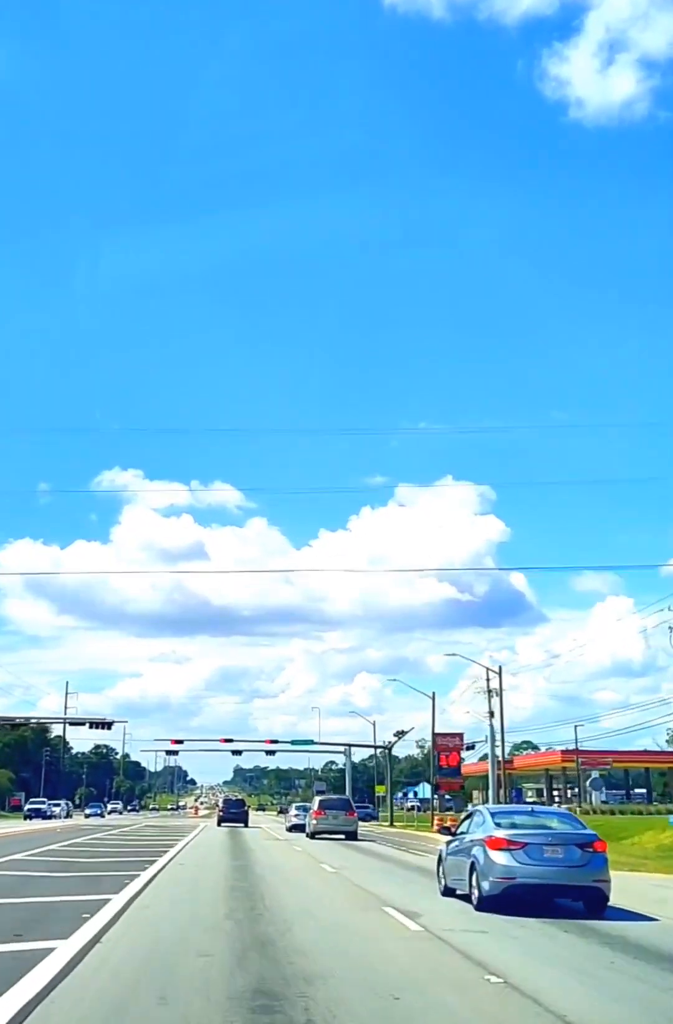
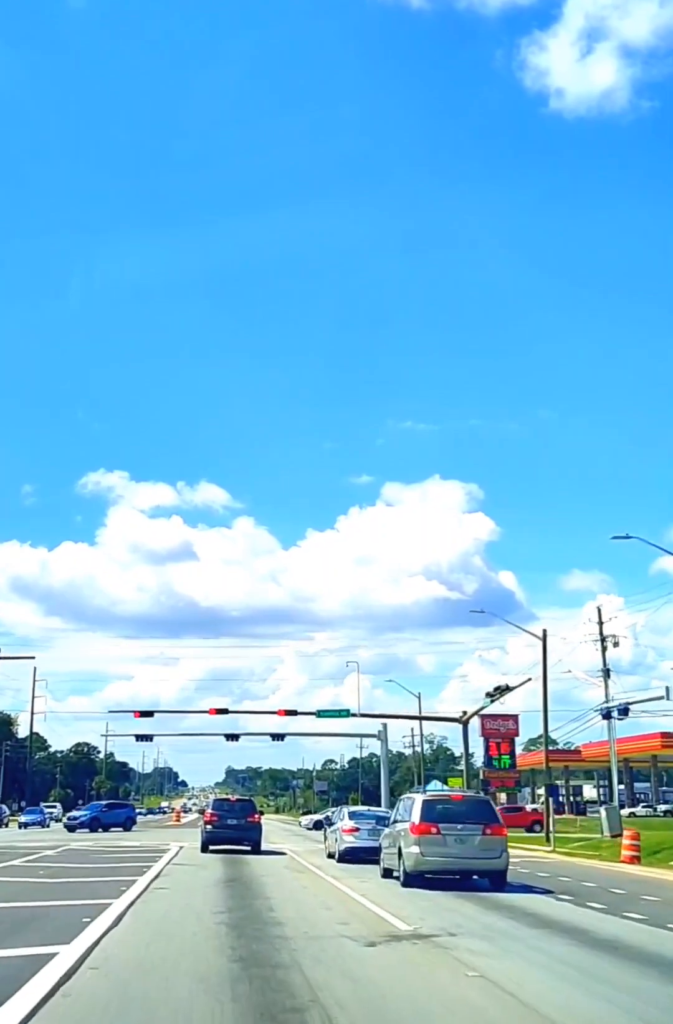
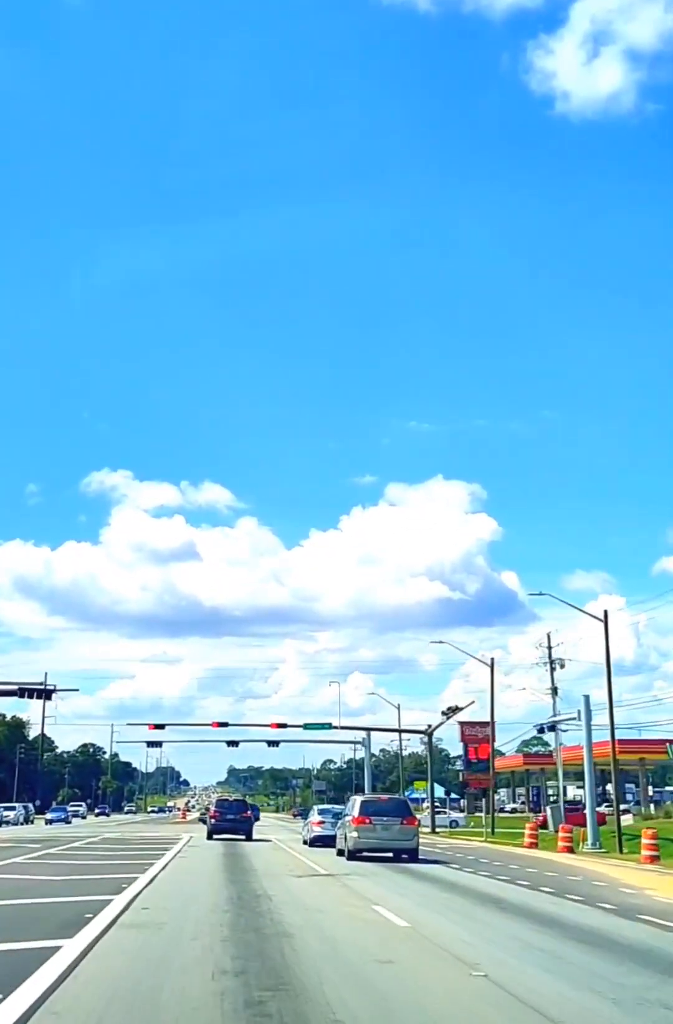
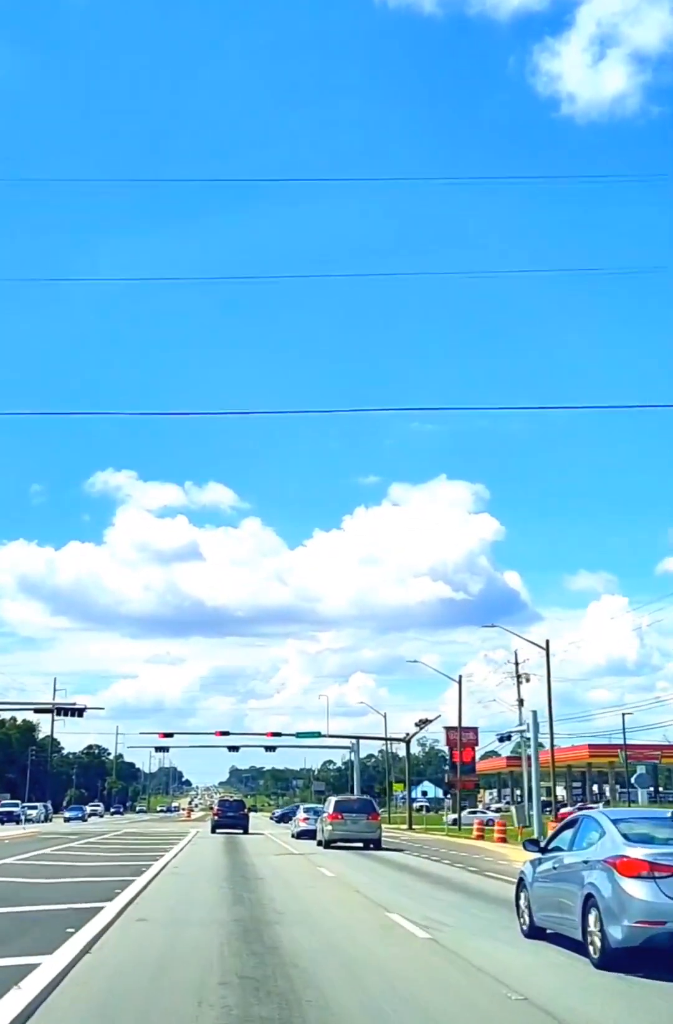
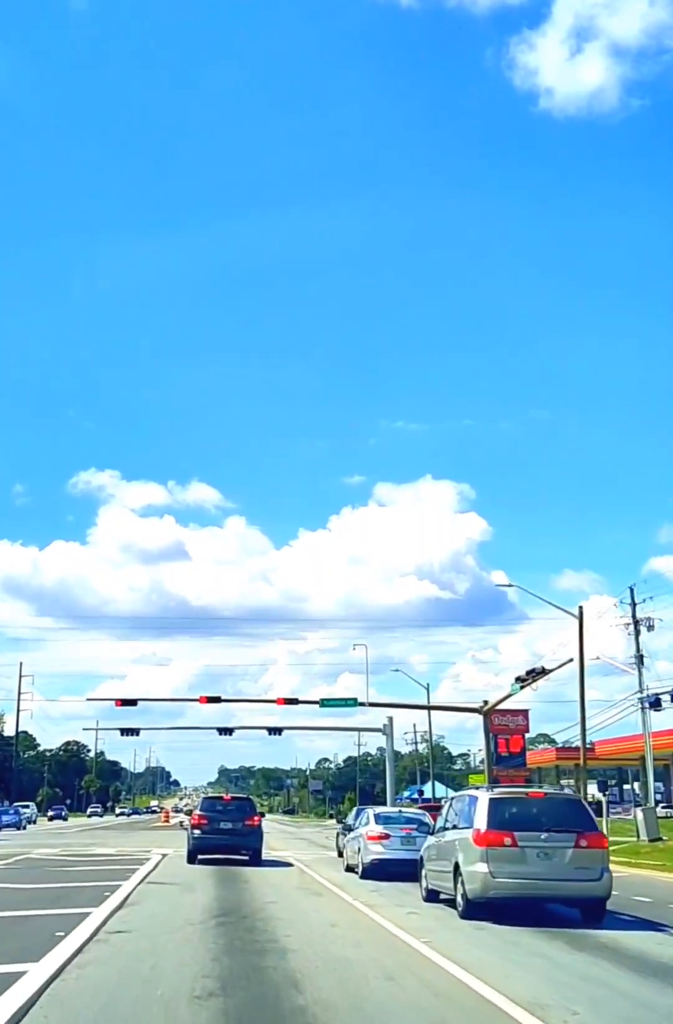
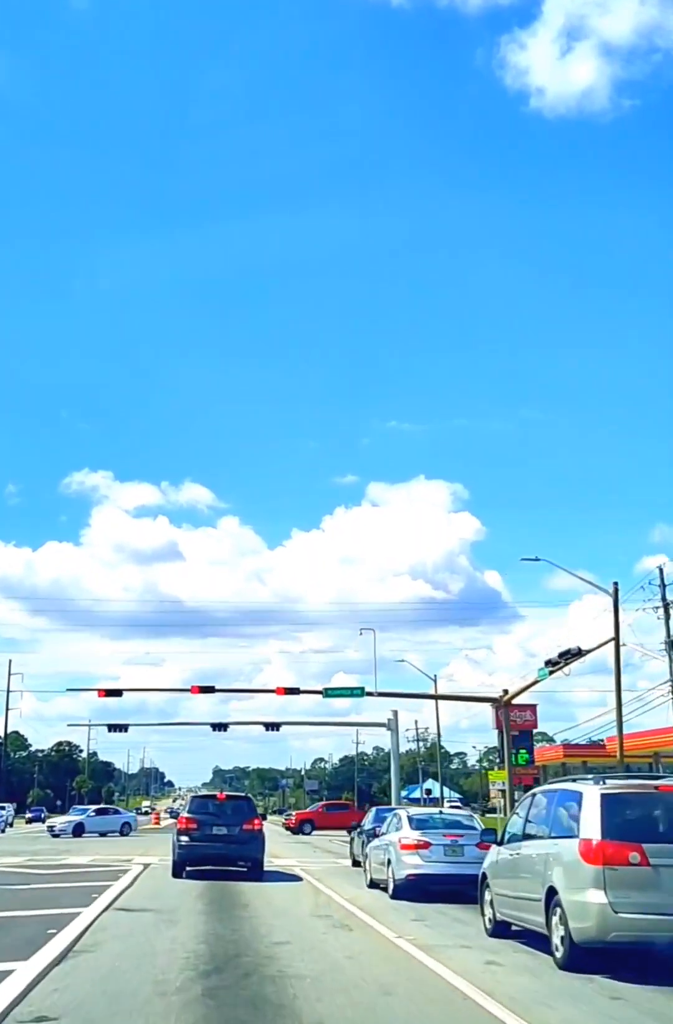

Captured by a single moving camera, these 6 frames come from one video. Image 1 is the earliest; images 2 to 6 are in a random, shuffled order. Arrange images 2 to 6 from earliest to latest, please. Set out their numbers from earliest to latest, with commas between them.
4, 3, 2, 5, 6
